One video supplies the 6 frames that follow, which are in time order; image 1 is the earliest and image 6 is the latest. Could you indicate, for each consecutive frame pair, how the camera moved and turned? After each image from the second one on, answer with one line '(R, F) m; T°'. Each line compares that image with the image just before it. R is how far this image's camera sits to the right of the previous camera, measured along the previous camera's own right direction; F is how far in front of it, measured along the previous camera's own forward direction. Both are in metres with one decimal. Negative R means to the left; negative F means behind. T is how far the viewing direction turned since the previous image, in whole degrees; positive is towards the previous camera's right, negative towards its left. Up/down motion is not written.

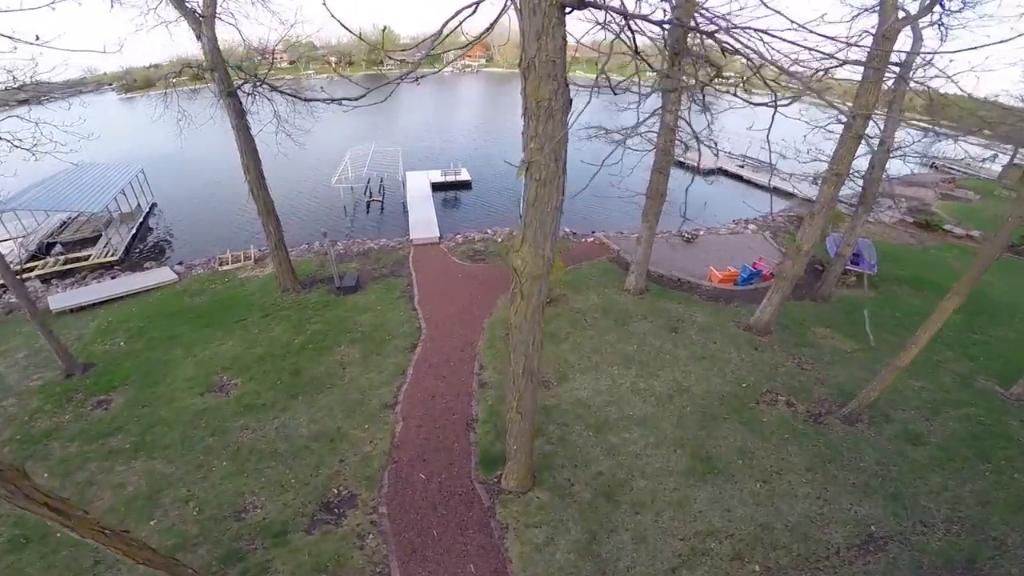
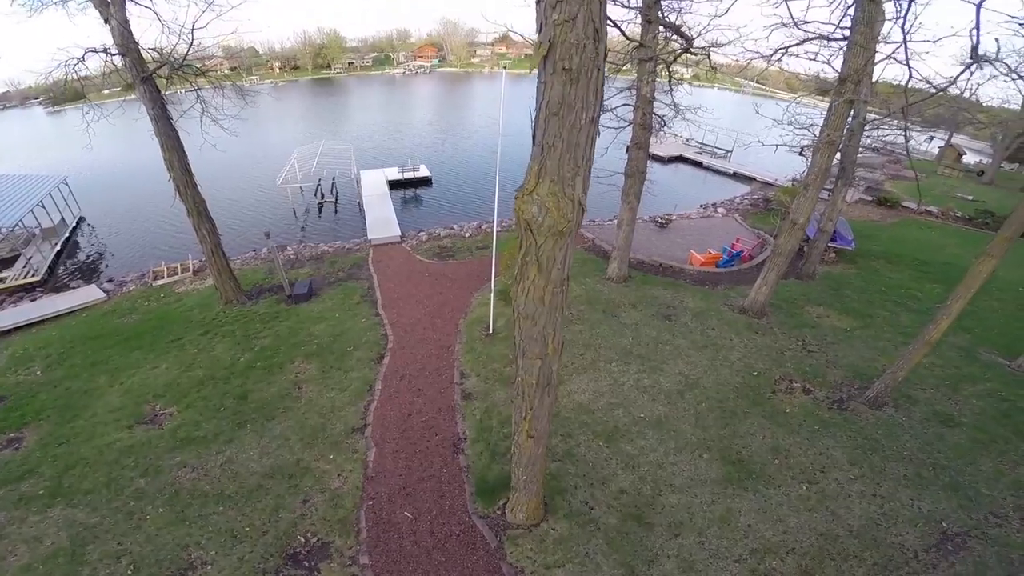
(-0.3, +1.1) m; +5°
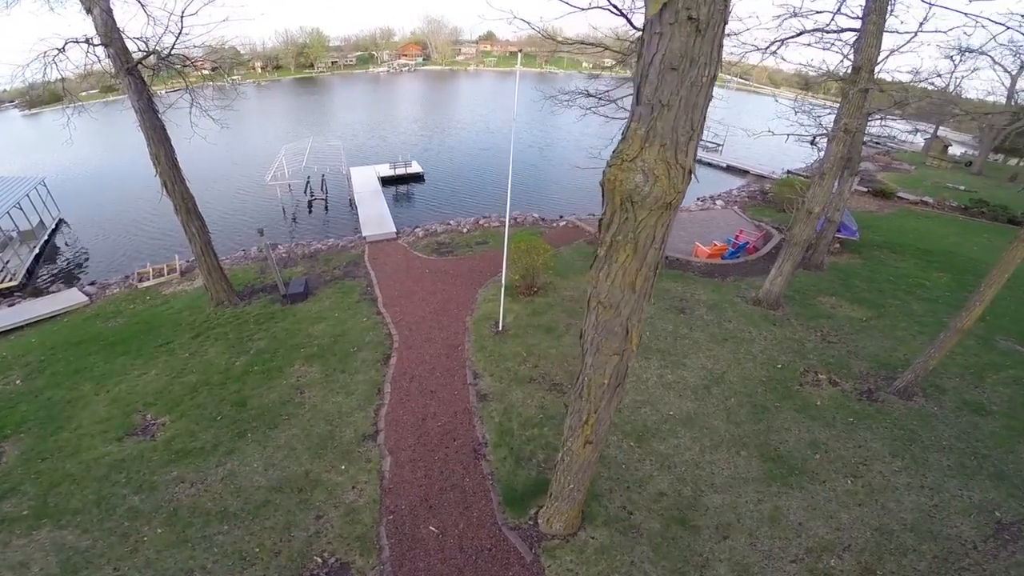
(-0.4, +0.4) m; +1°
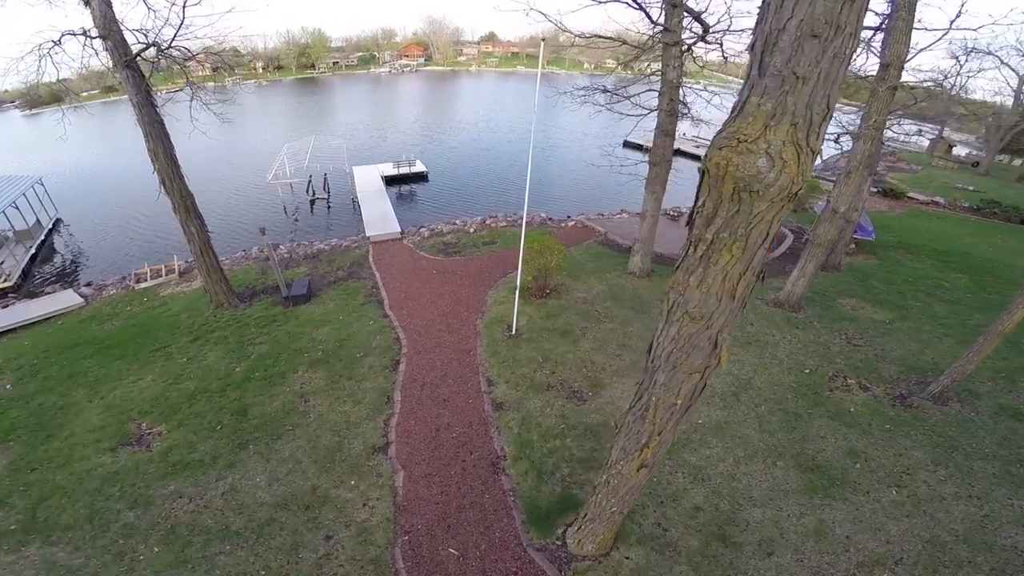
(-0.2, +0.4) m; 0°
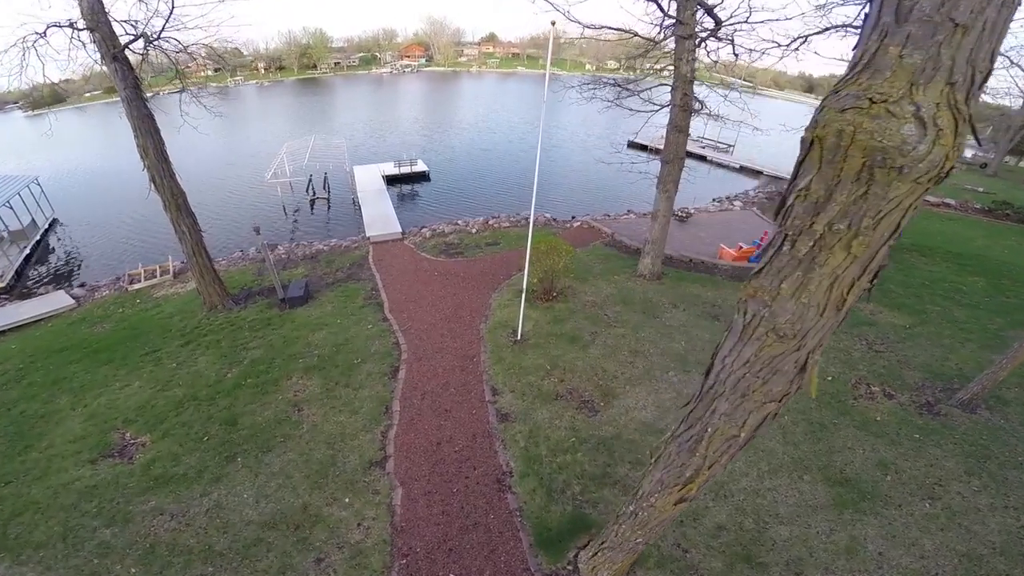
(-0.1, +0.4) m; 0°
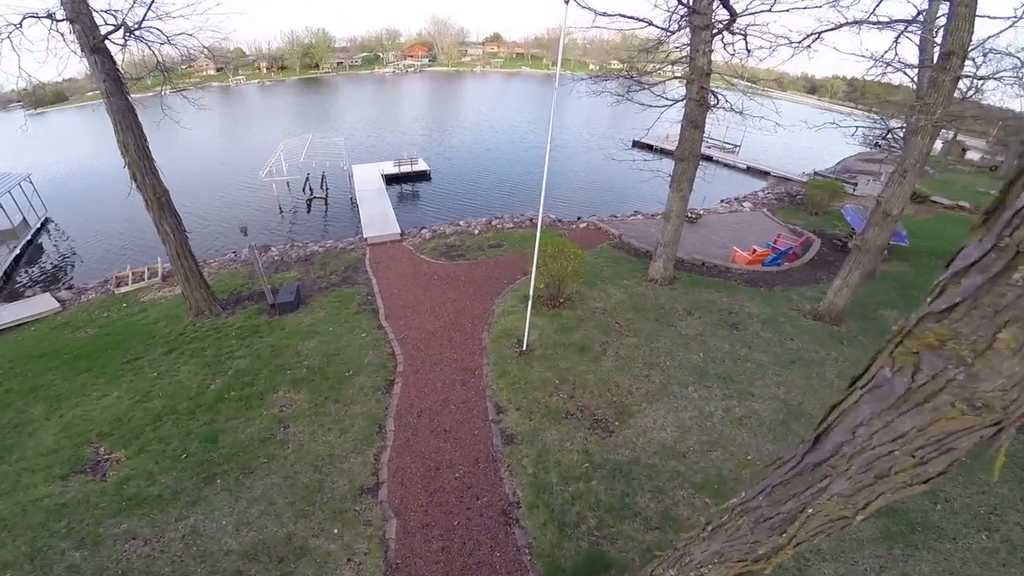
(-0.1, +0.6) m; 0°
